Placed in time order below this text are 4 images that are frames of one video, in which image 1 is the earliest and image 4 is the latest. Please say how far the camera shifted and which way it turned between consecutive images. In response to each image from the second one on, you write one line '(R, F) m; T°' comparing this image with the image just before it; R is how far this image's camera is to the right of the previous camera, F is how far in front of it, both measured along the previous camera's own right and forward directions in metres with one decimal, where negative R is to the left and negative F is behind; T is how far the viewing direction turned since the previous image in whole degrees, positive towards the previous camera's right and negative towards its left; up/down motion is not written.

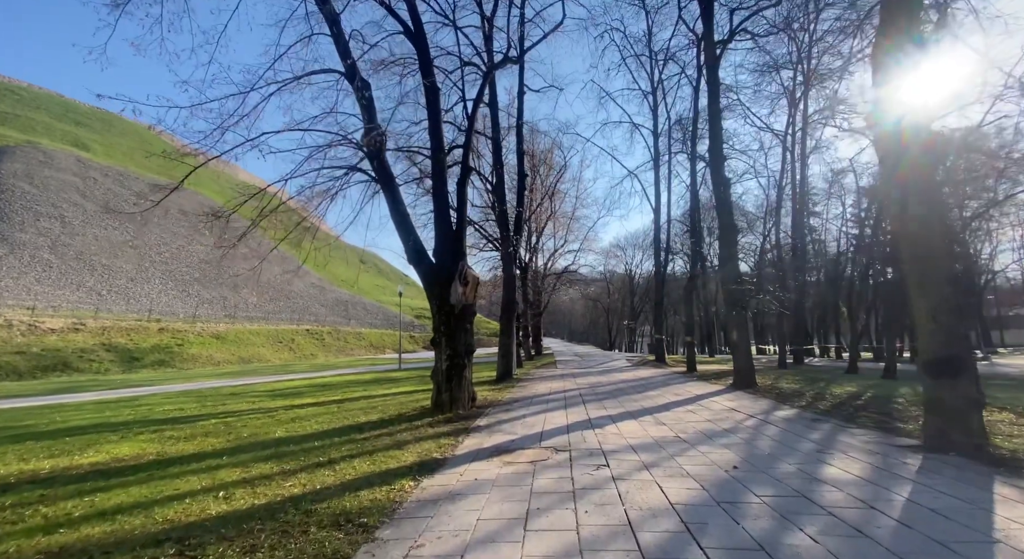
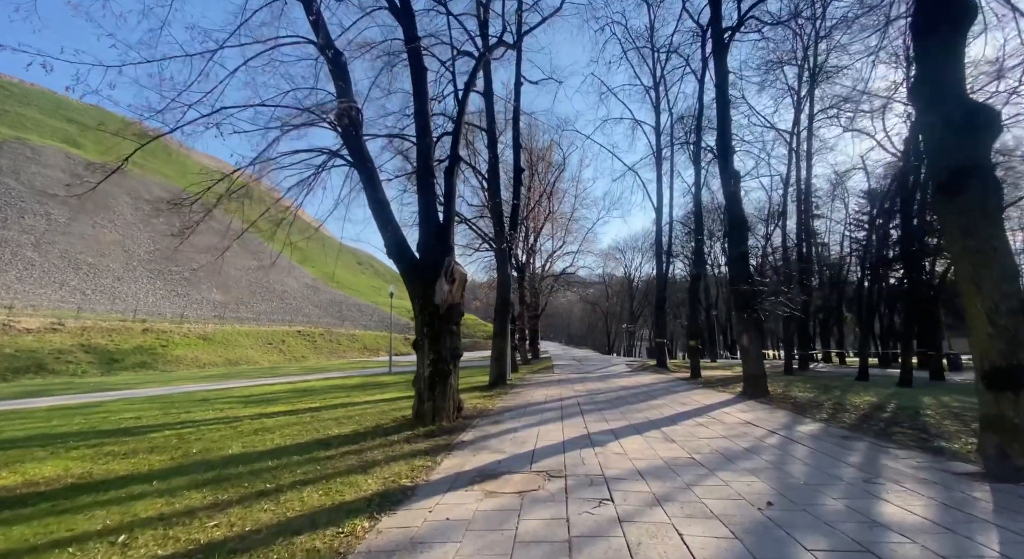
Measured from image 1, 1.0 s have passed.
(+0.1, +0.9) m; 0°
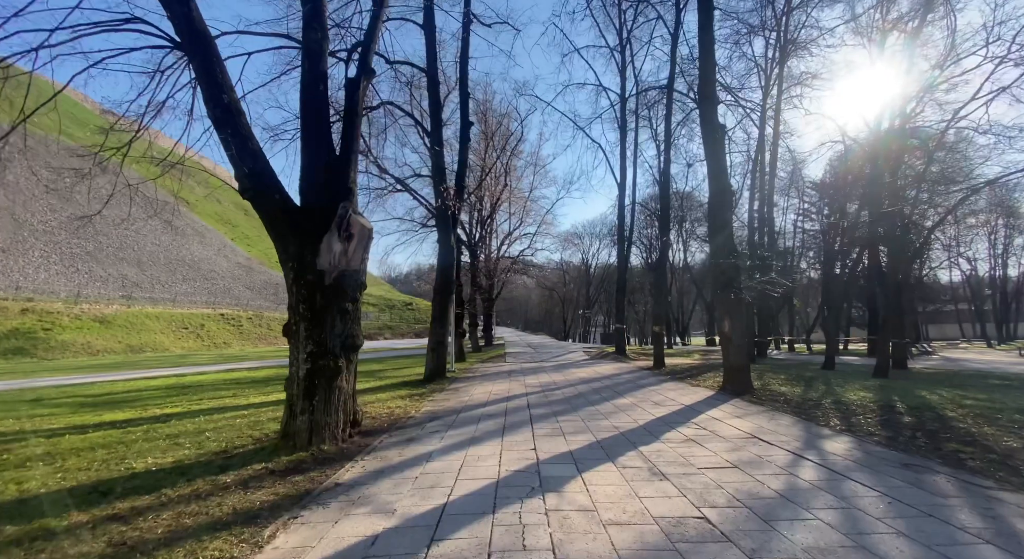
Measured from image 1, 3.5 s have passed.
(+0.4, +2.4) m; +5°
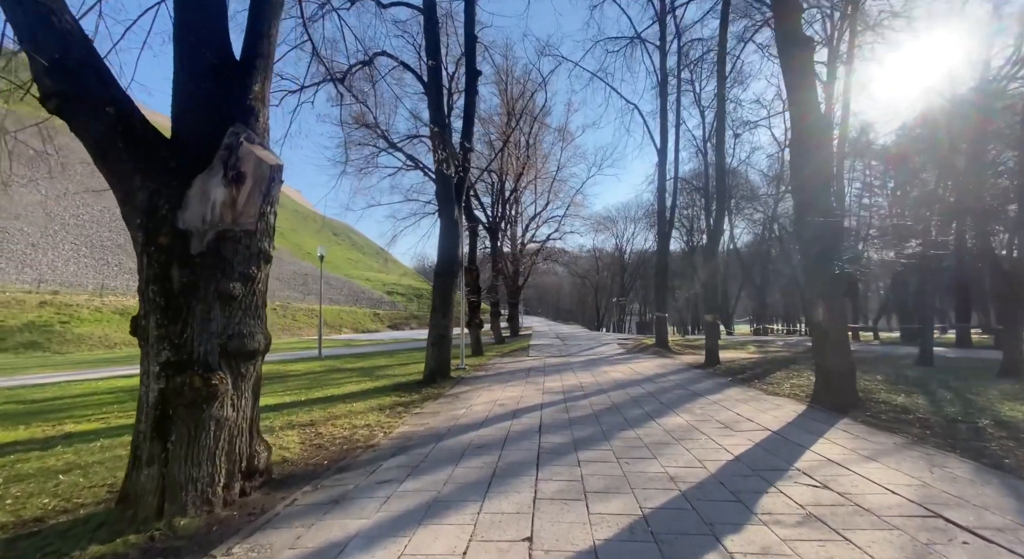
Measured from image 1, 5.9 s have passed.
(+0.4, +2.3) m; -4°
